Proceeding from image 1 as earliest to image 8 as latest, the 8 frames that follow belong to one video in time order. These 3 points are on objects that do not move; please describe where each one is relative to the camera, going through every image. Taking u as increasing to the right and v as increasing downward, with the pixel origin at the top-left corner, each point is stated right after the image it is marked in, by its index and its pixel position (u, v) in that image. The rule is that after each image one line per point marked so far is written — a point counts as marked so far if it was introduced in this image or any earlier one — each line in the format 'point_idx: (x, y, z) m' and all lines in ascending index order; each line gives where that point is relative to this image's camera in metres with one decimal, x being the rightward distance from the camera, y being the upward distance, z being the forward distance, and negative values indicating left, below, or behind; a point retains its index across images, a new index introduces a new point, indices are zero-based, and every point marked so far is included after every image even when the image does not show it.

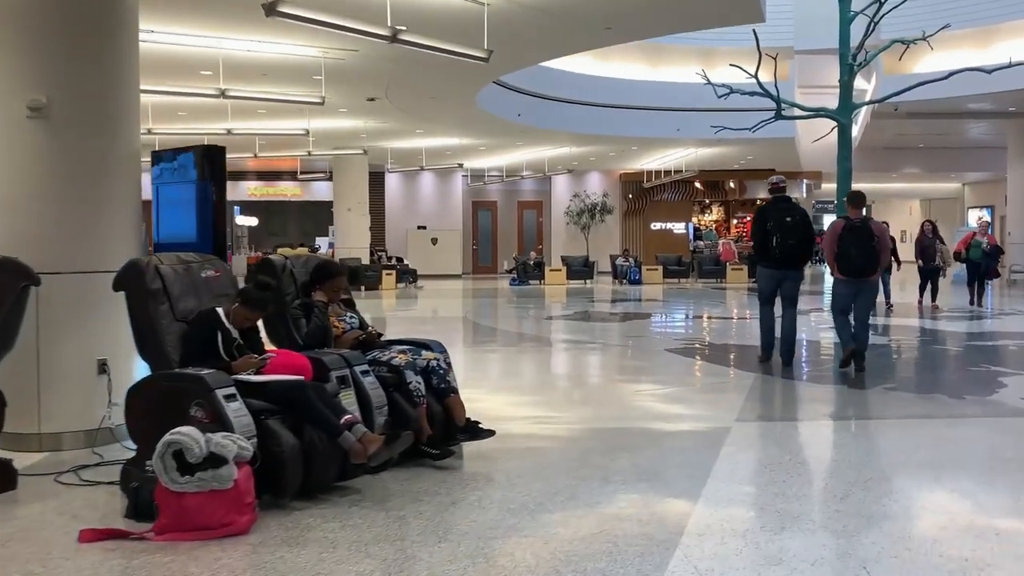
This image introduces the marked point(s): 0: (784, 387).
0: (+2.1, -0.8, +6.4) m
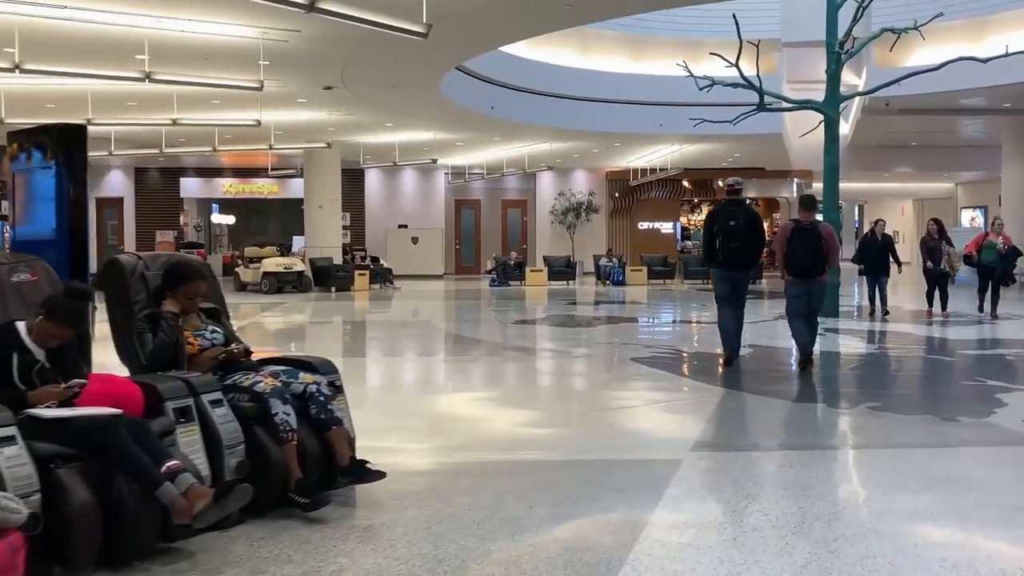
0: (+1.7, -0.8, +5.6) m
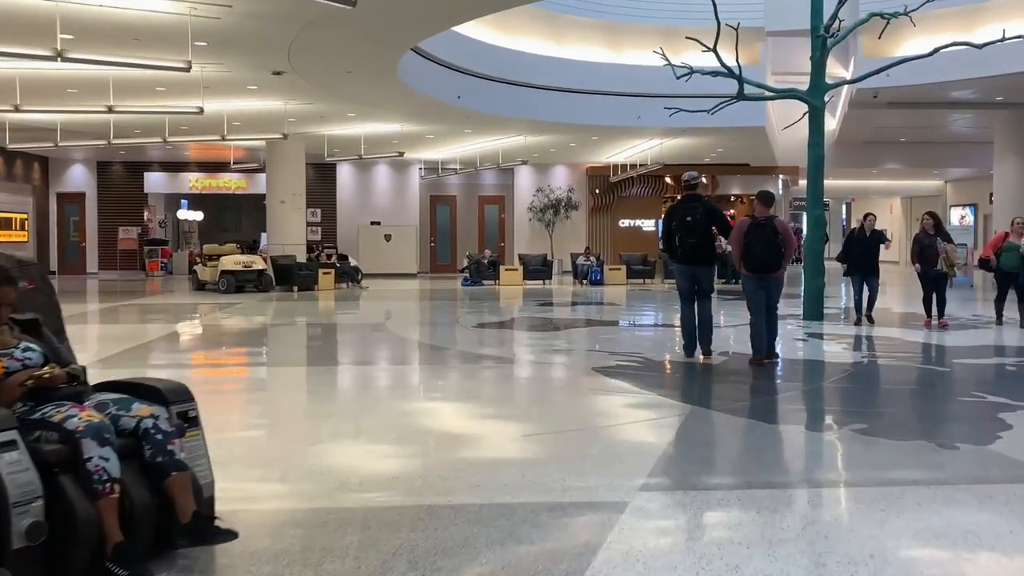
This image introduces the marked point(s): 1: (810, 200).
0: (+1.2, -0.8, +4.9) m
1: (+3.8, +1.1, +10.1) m
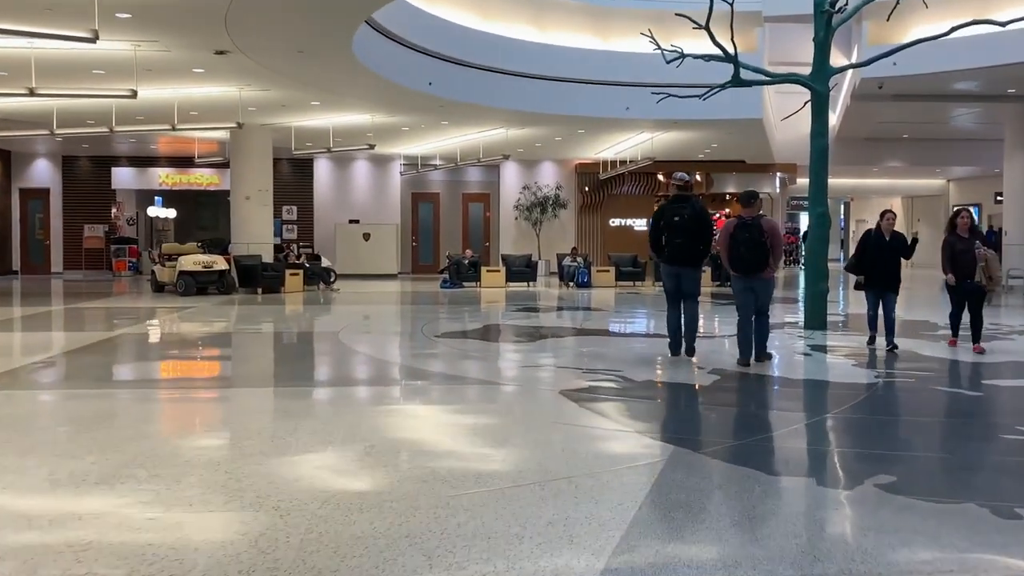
0: (+0.9, -0.9, +3.8) m
1: (+3.4, +1.0, +9.1) m
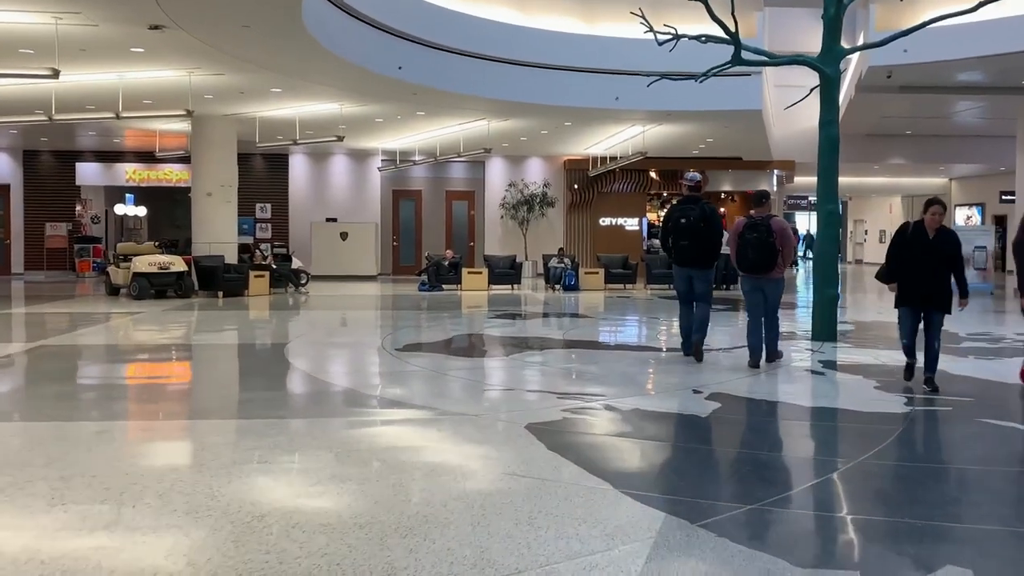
0: (+0.7, -1.0, +2.8) m
1: (+3.2, +1.0, +8.1) m
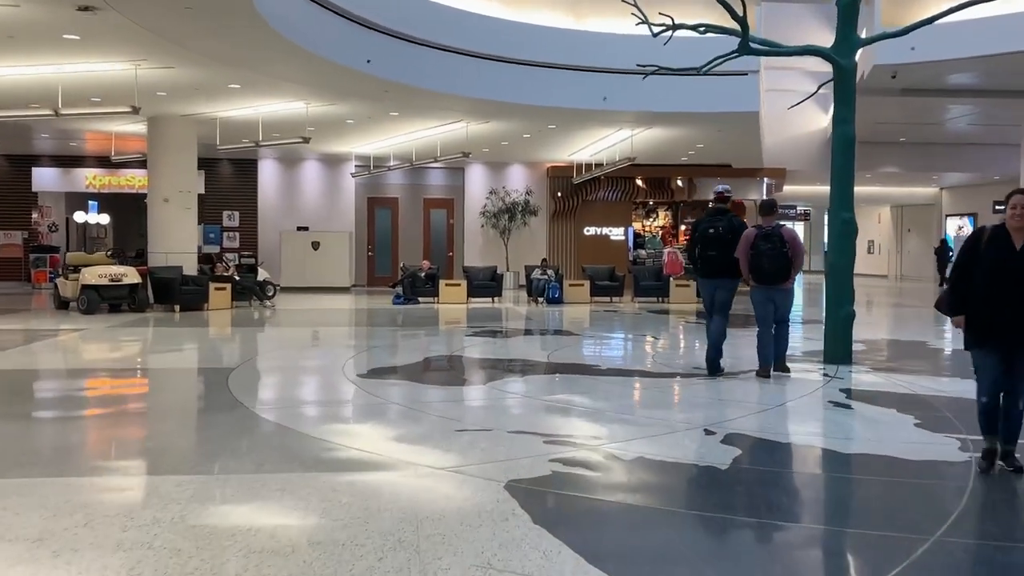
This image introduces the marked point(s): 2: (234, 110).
0: (+0.6, -1.1, +1.9) m
1: (+3.0, +0.8, +7.2) m
2: (-4.3, +2.8, +12.4) m
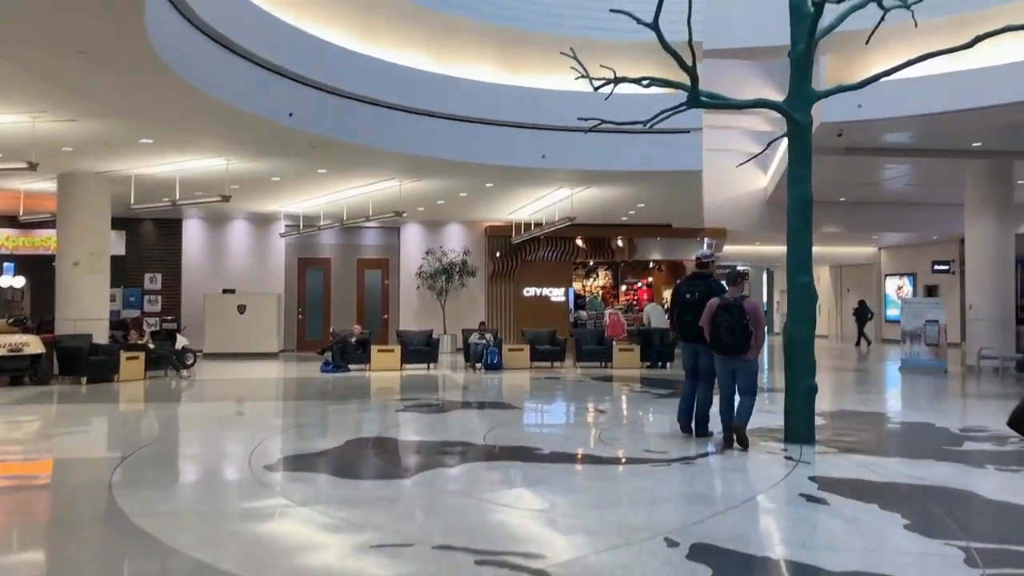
0: (+0.4, -1.3, +1.2) m
1: (+2.4, +0.2, +6.8) m
2: (-5.3, +1.8, +11.6) m
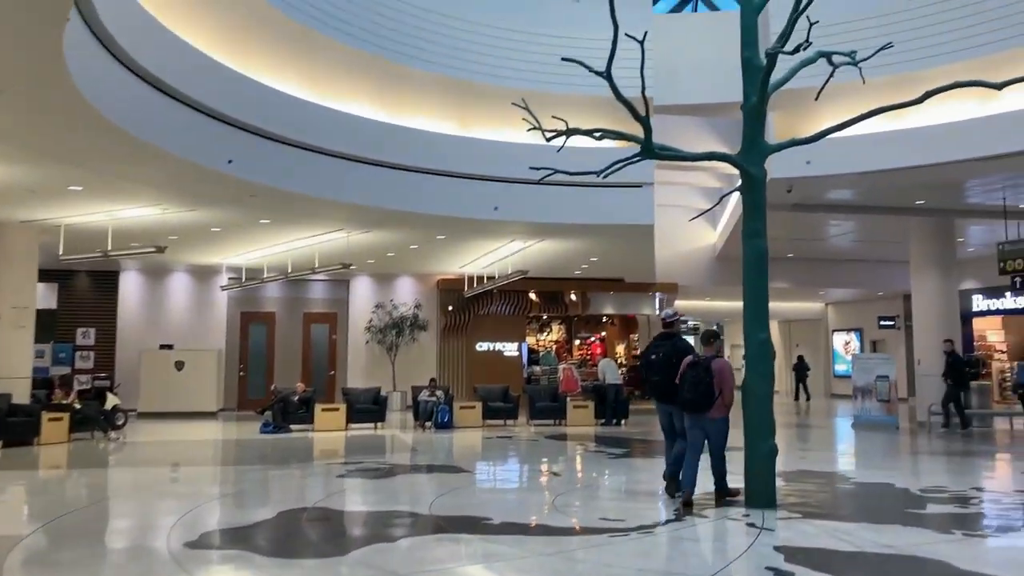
0: (+0.4, -1.4, +0.8) m
1: (+2.0, -0.3, +6.6) m
2: (-6.0, +1.0, +11.0) m
